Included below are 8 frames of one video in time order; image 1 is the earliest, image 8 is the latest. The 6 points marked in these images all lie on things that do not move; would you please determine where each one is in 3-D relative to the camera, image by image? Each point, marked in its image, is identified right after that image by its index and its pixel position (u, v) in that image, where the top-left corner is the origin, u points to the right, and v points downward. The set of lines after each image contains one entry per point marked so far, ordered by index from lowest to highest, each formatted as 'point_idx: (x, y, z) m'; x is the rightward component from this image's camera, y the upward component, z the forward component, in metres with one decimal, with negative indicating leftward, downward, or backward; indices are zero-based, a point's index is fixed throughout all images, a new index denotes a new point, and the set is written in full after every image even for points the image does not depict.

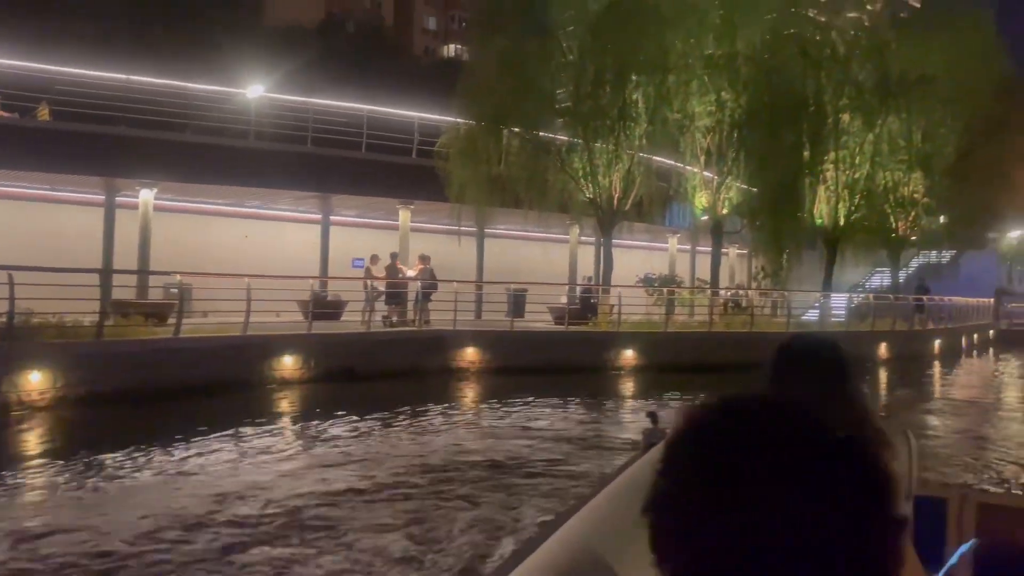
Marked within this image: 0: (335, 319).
0: (-4.3, -0.7, +19.7) m
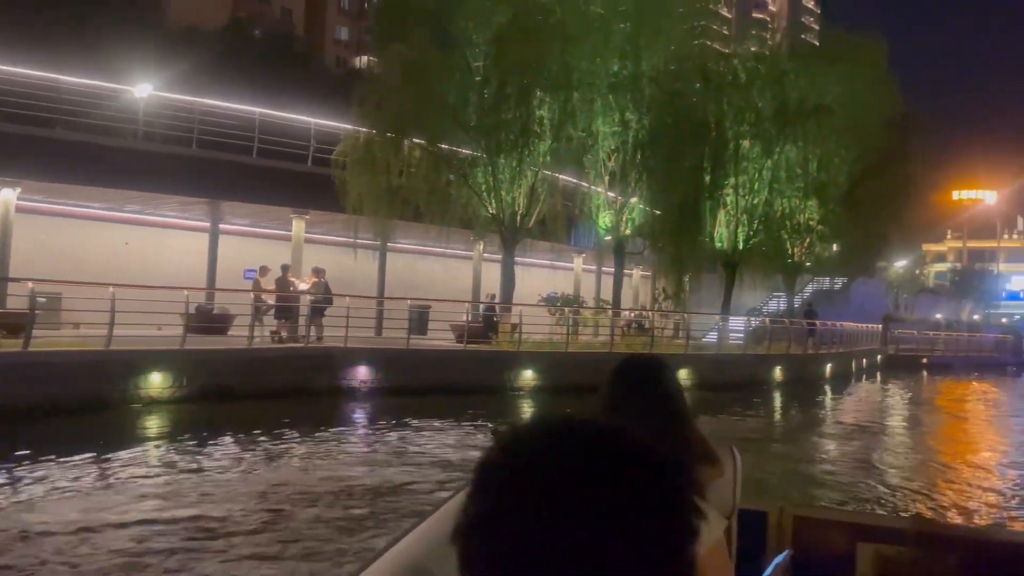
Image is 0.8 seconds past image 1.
0: (-6.5, -1.0, +17.9) m
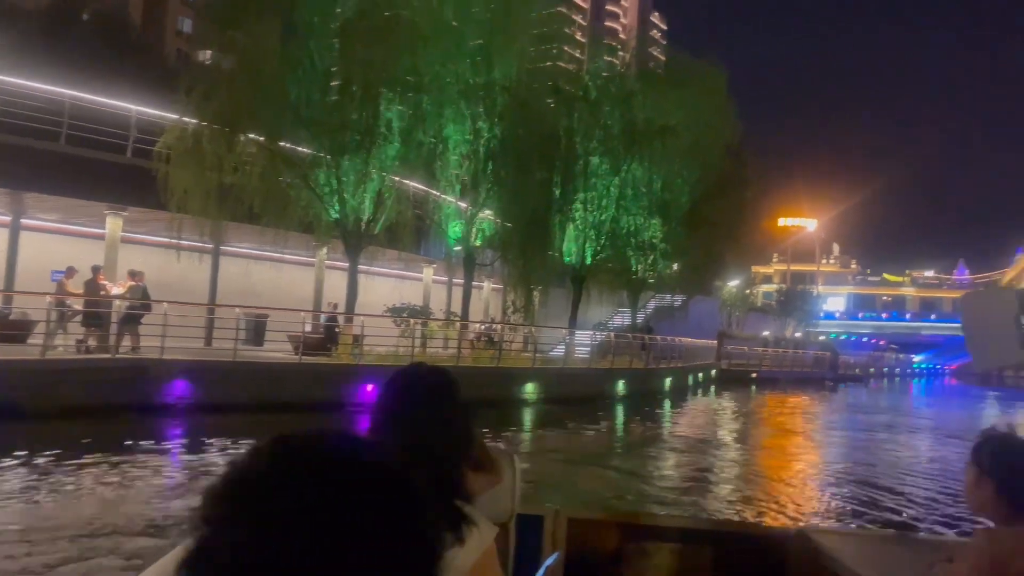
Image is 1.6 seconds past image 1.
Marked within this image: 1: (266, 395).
0: (-9.7, -1.1, +15.8) m
1: (-5.2, -2.3, +17.1) m
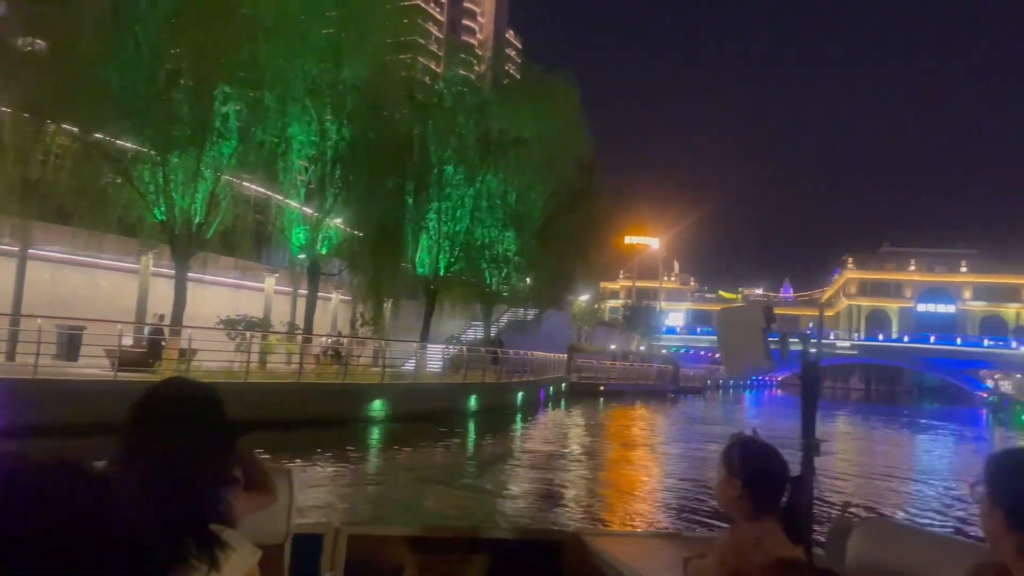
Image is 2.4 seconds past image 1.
0: (-12.4, -1.1, +13.0) m
1: (-8.2, -2.4, +15.2) m
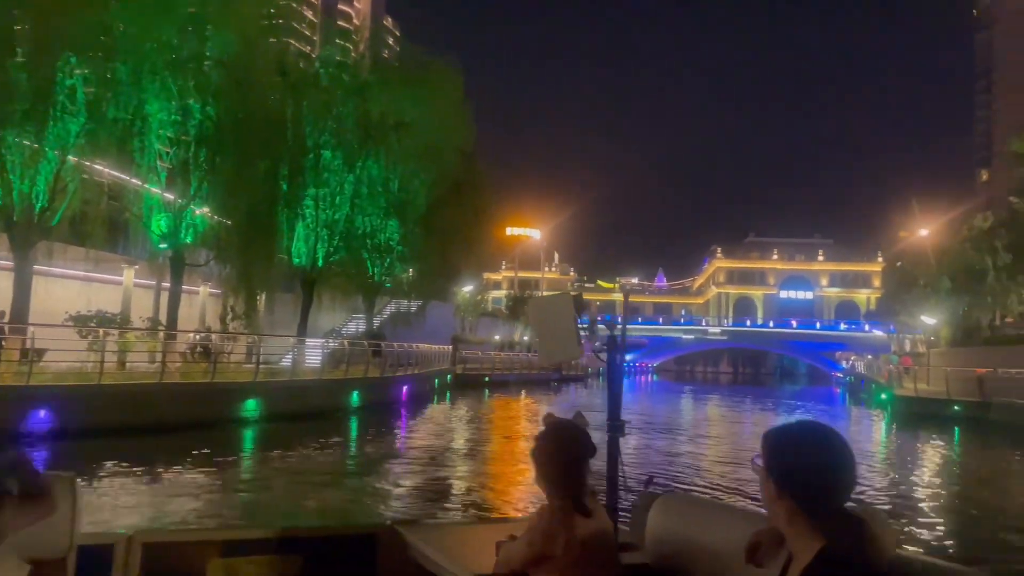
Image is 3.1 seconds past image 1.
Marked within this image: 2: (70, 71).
0: (-14.0, -1.1, +10.5) m
1: (-10.2, -2.3, +13.2) m
2: (-9.0, +4.4, +16.6) m
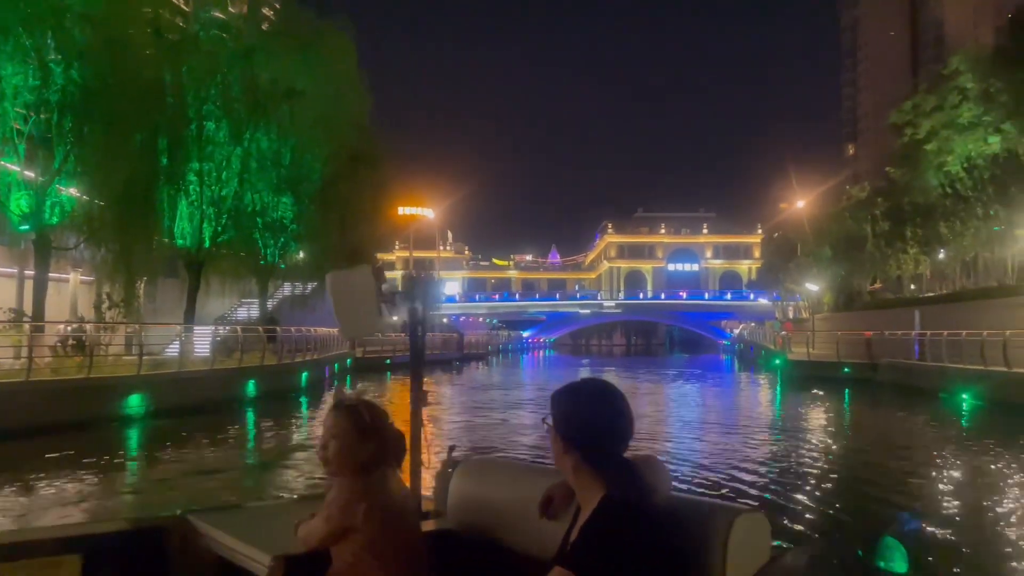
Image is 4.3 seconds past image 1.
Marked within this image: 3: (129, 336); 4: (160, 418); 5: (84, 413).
0: (-14.8, -1.2, +7.8) m
1: (-11.3, -2.3, +11.1) m
2: (-10.8, +4.6, +14.4) m
3: (-9.4, -1.2, +19.8) m
4: (-8.4, -3.1, +19.2) m
5: (-9.1, -2.7, +17.3) m
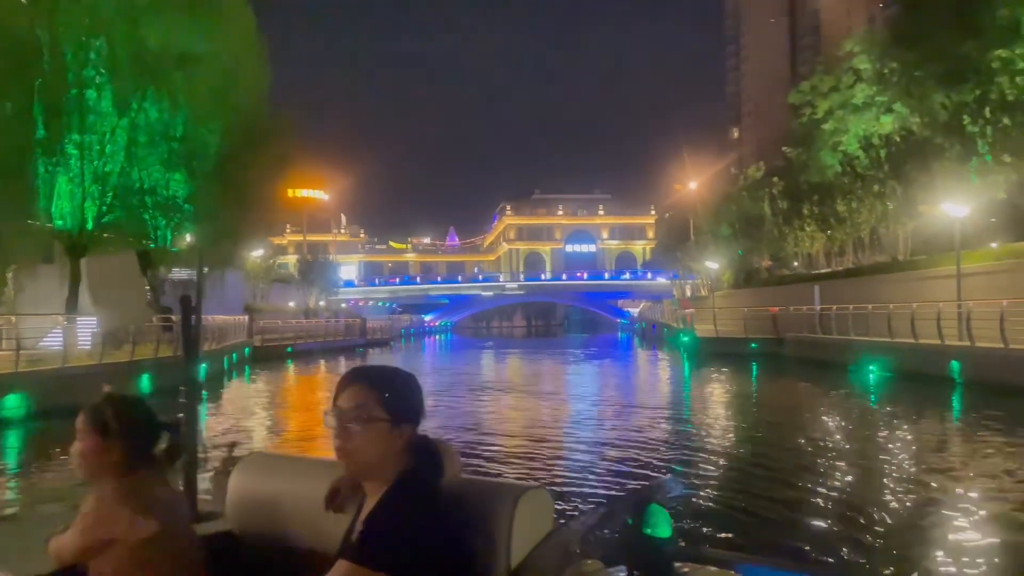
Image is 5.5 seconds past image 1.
0: (-15.0, -1.3, +5.1) m
1: (-12.0, -2.2, +8.8) m
2: (-12.0, +4.7, +12.0) m
3: (-11.2, -0.9, +17.7) m
4: (-10.2, -2.8, +17.3) m
5: (-10.6, -2.4, +15.3) m
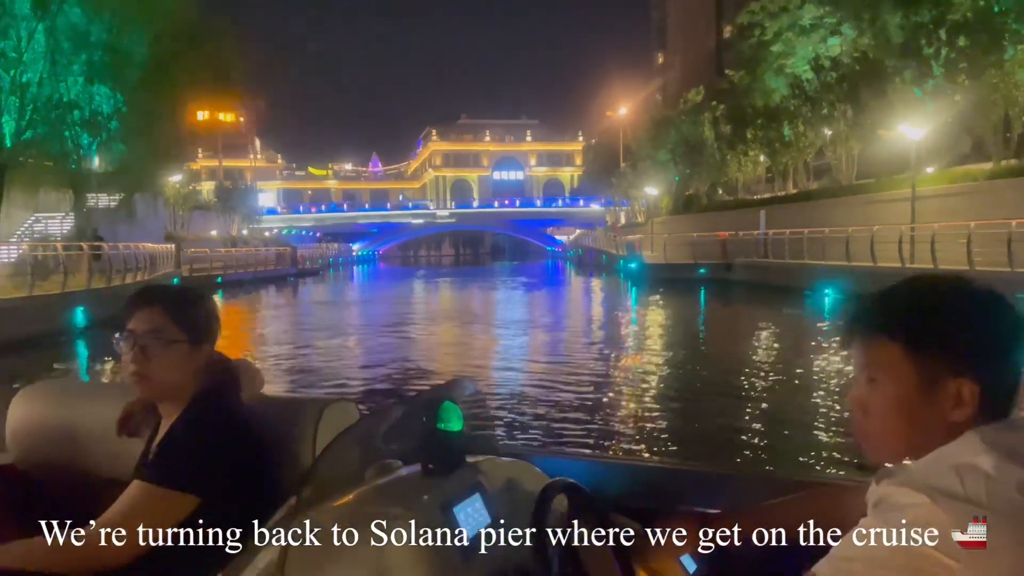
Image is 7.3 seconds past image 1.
0: (-14.4, -1.0, +3.1) m
1: (-11.7, -1.5, +7.1) m
2: (-12.1, +5.6, +9.6) m
3: (-11.8, +0.6, +15.9) m
4: (-10.7, -1.4, +15.7) m
5: (-11.0, -1.2, +13.6) m
